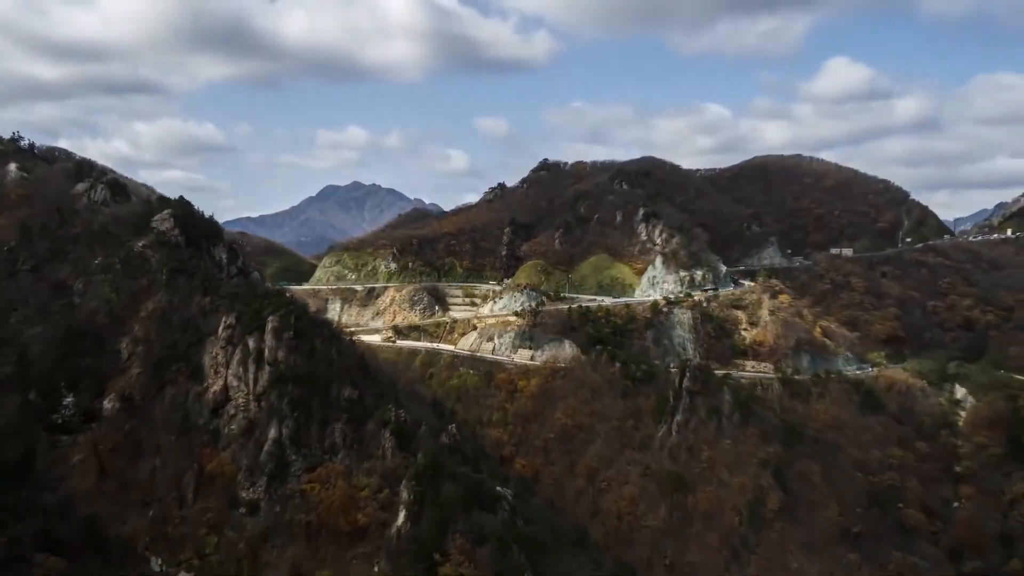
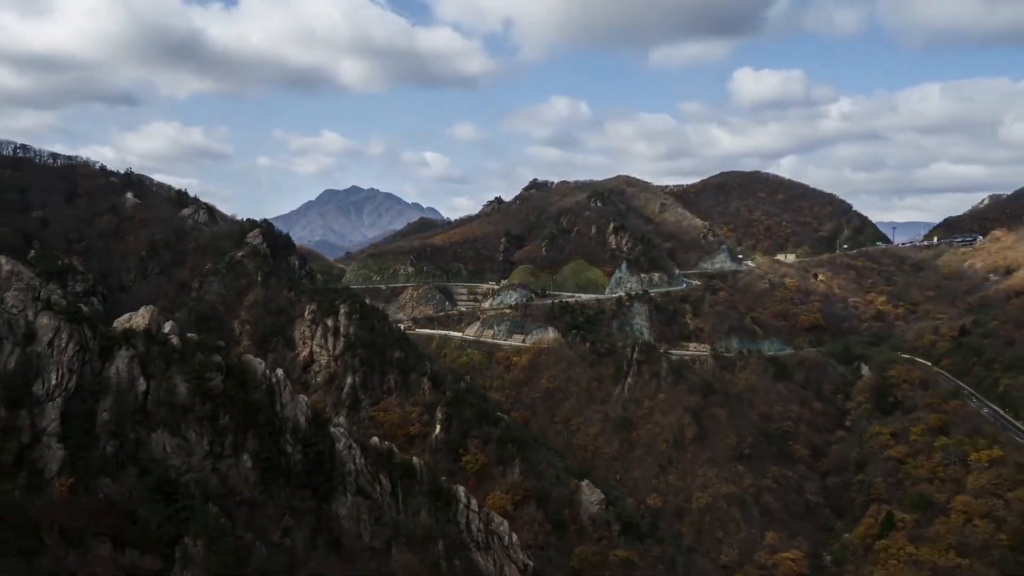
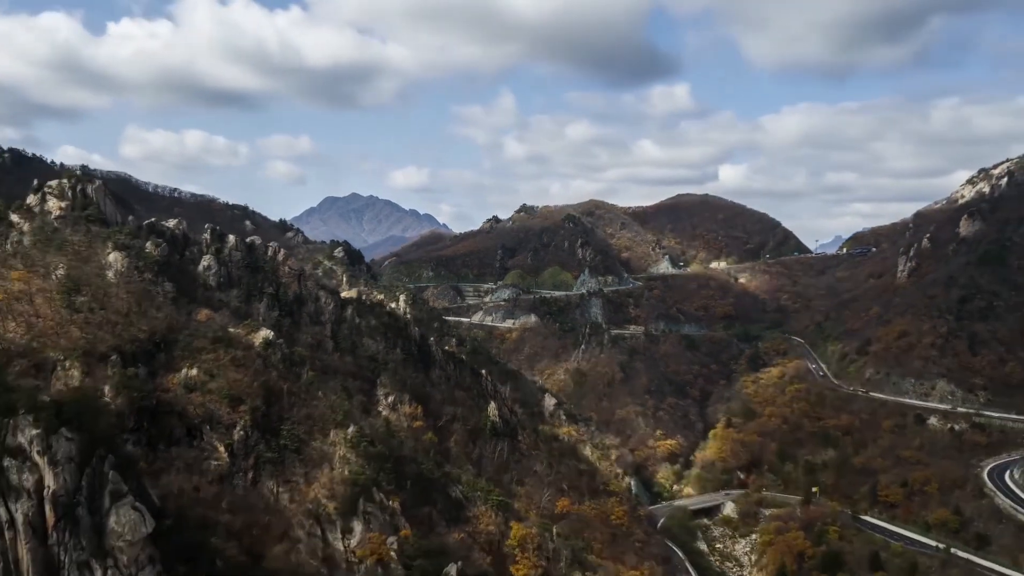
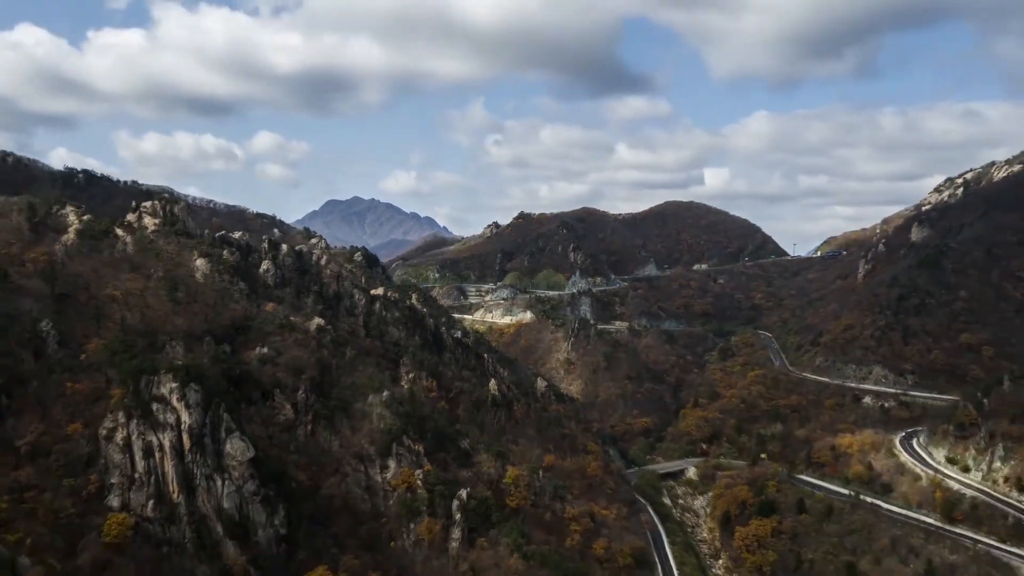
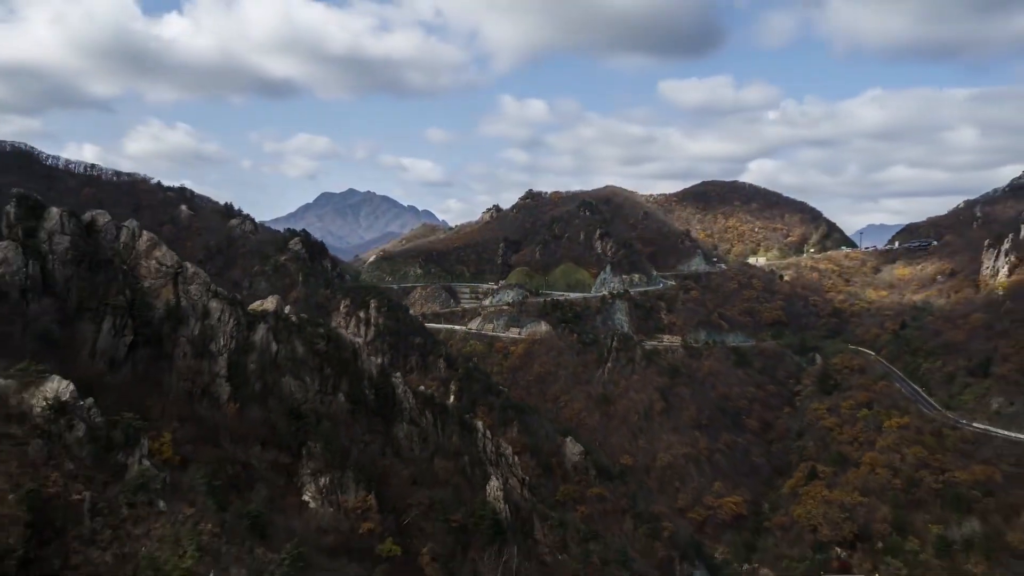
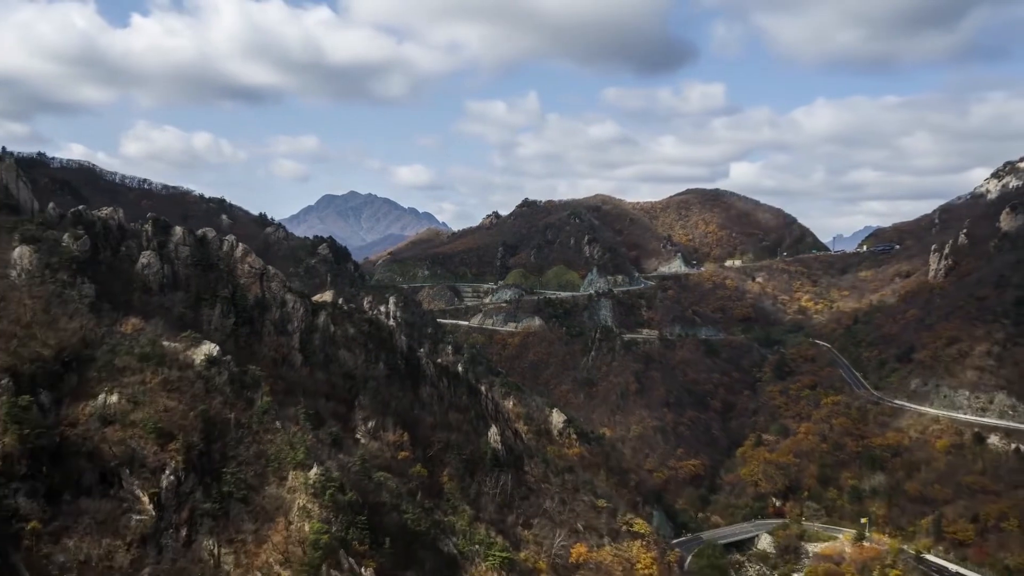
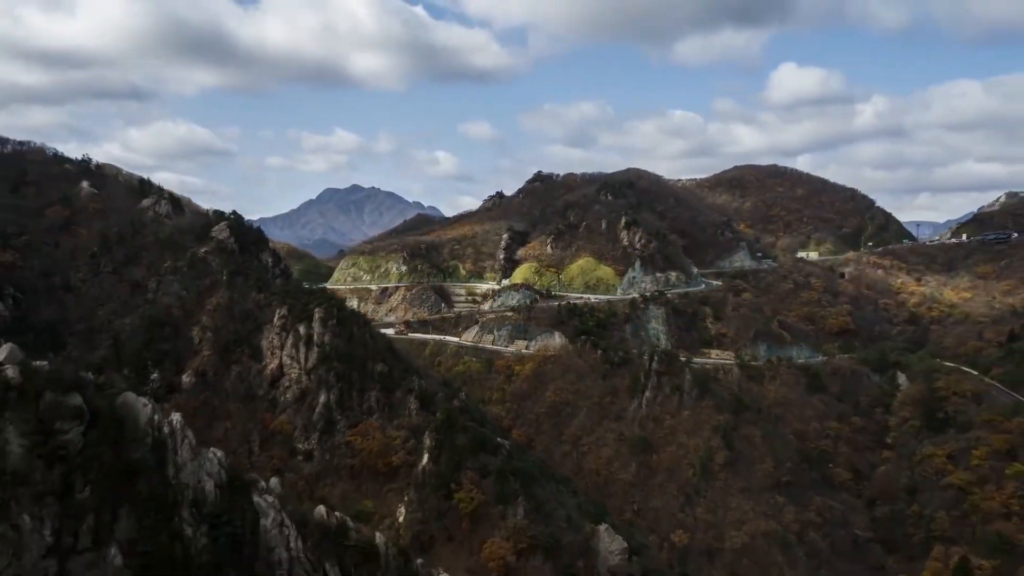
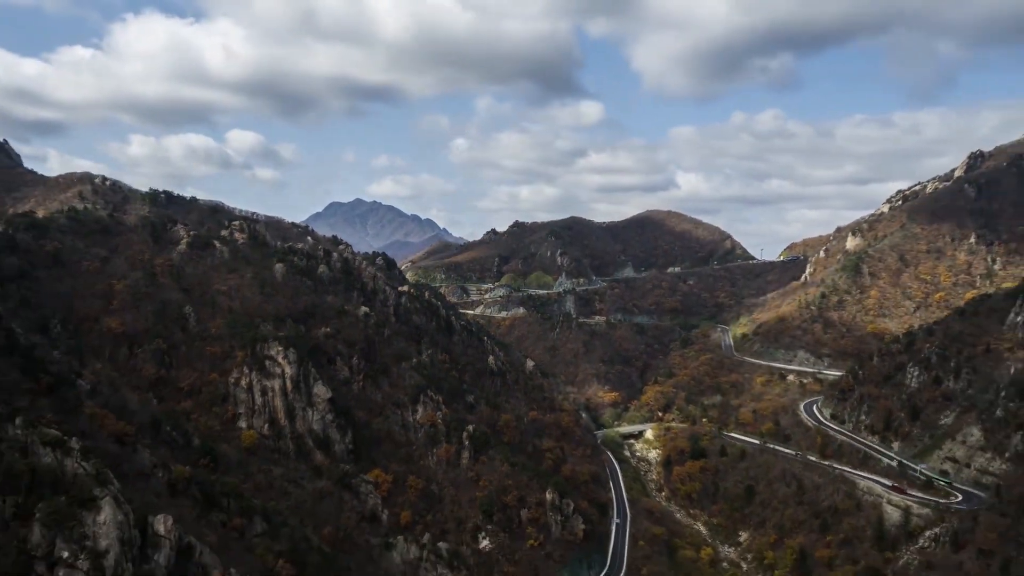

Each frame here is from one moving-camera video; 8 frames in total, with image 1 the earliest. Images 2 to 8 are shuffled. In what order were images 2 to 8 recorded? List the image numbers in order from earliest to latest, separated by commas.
7, 2, 5, 6, 3, 4, 8
